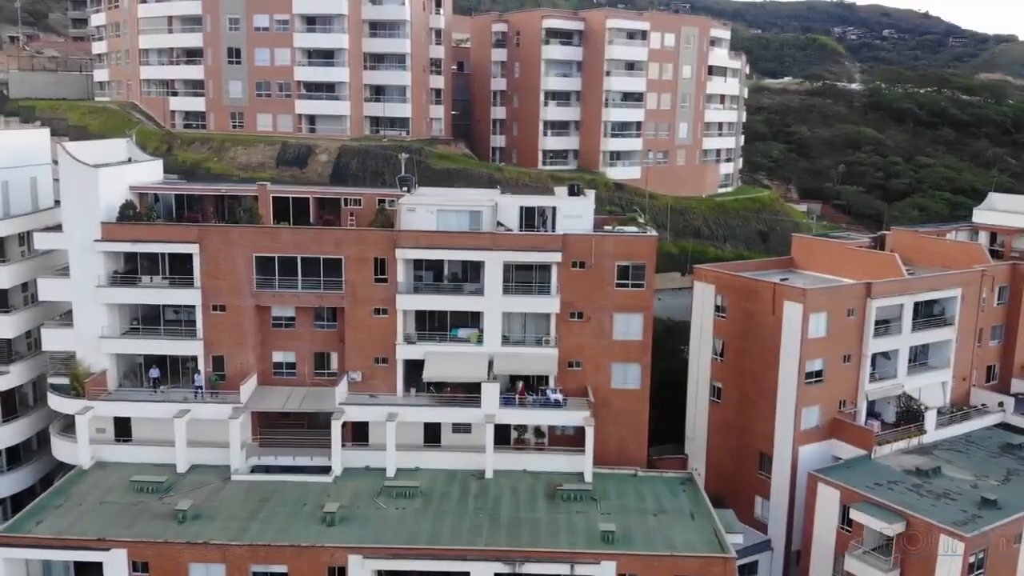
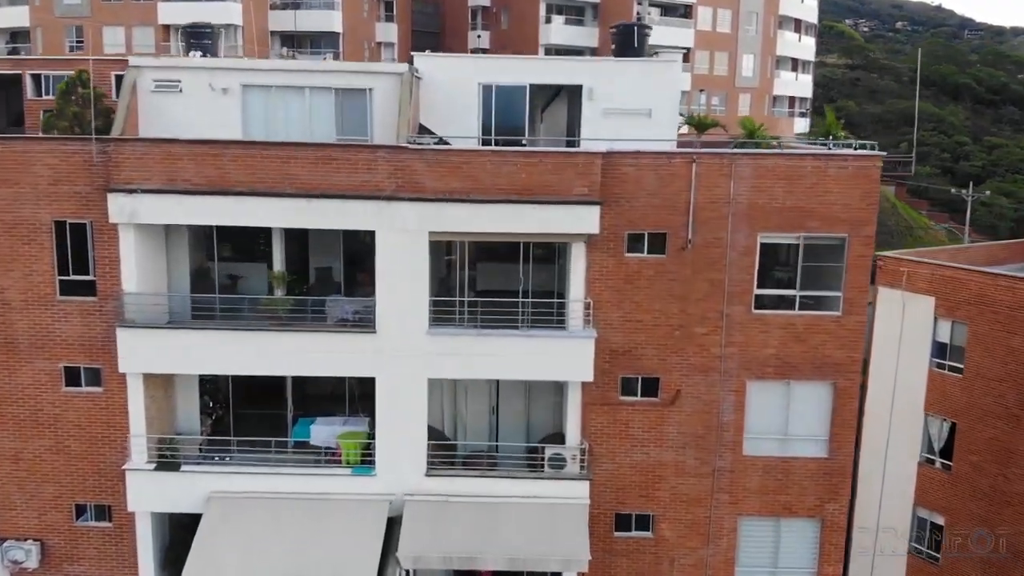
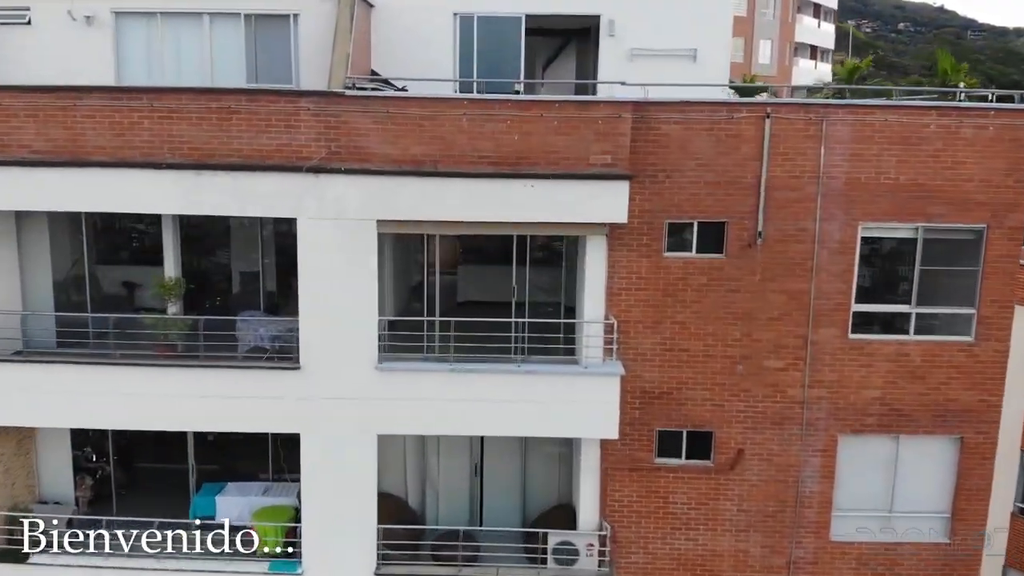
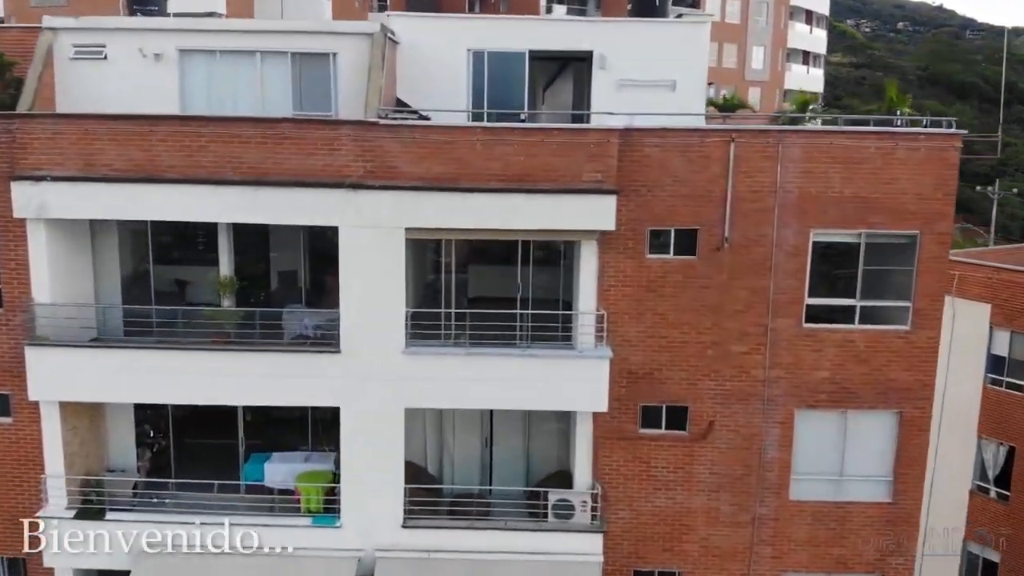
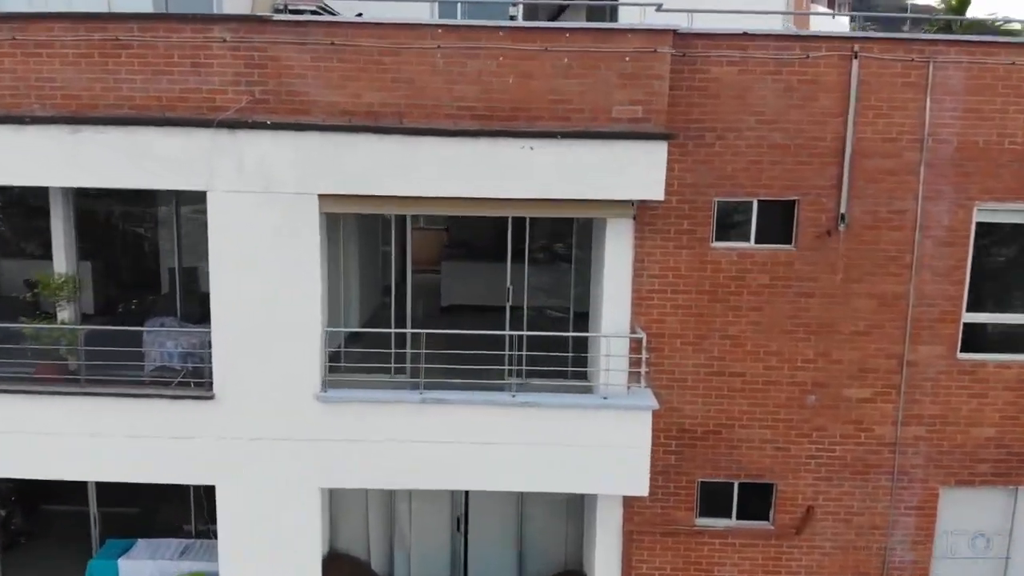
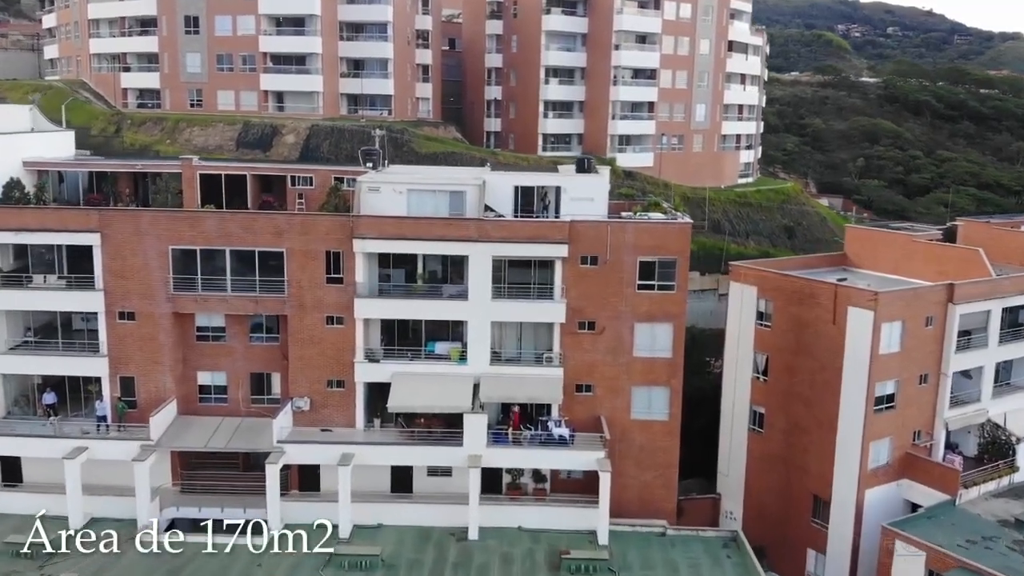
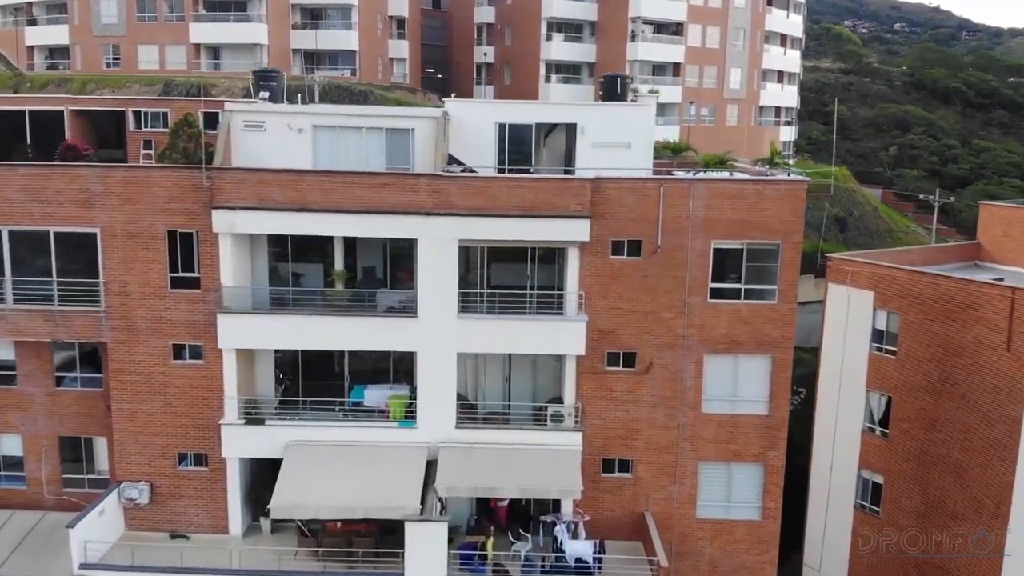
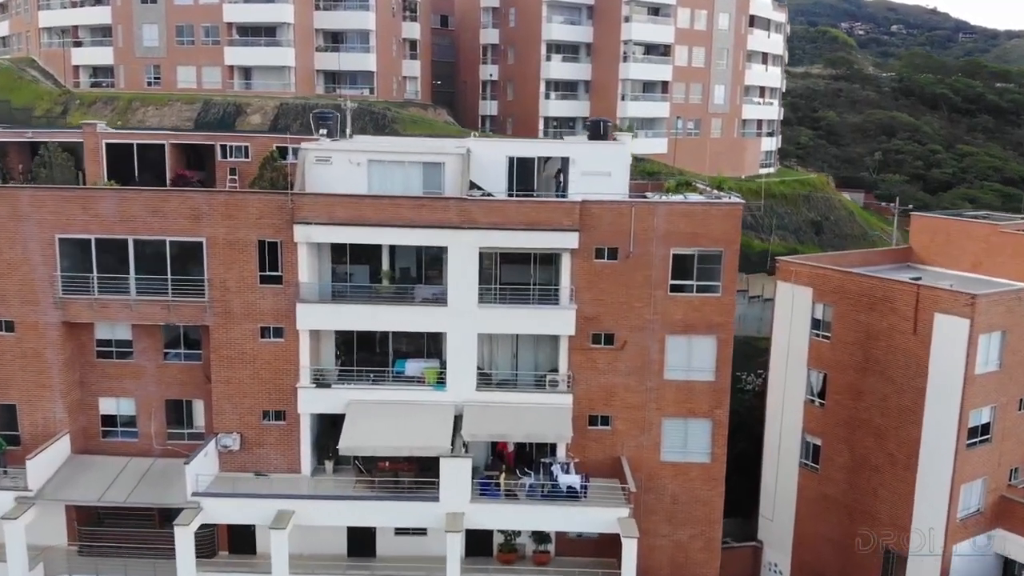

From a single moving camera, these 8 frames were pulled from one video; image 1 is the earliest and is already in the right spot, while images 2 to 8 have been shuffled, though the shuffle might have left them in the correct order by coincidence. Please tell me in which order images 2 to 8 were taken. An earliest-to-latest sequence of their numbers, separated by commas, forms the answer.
6, 8, 7, 2, 4, 3, 5
